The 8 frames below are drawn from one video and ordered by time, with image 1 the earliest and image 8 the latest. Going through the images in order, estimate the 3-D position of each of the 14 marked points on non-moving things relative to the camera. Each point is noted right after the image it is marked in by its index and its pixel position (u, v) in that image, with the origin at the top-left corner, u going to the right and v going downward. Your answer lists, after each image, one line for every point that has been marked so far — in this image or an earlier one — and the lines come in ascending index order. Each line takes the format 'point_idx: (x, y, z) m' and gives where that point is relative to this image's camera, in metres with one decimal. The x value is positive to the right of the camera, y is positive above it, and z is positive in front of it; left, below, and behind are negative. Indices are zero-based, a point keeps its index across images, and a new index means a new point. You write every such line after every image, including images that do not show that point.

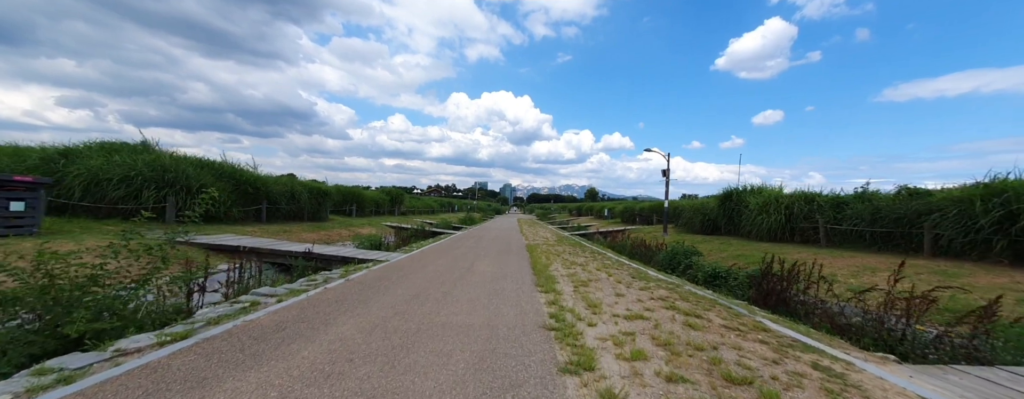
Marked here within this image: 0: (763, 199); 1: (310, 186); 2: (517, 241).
0: (+11.1, 0.0, +15.2) m
1: (-11.1, +0.7, +18.7) m
2: (+0.3, -2.5, +20.0) m
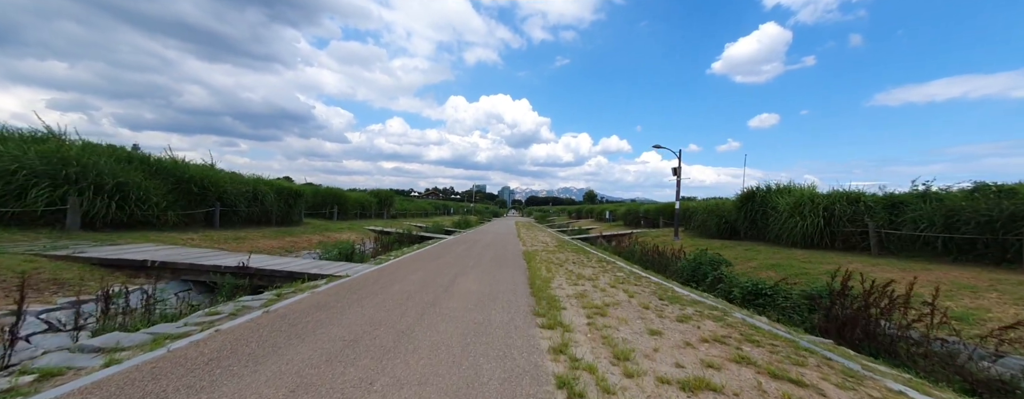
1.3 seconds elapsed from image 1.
0: (+10.9, 0.0, +13.2) m
1: (-11.3, +0.6, +16.6) m
2: (+0.1, -2.5, +17.9) m
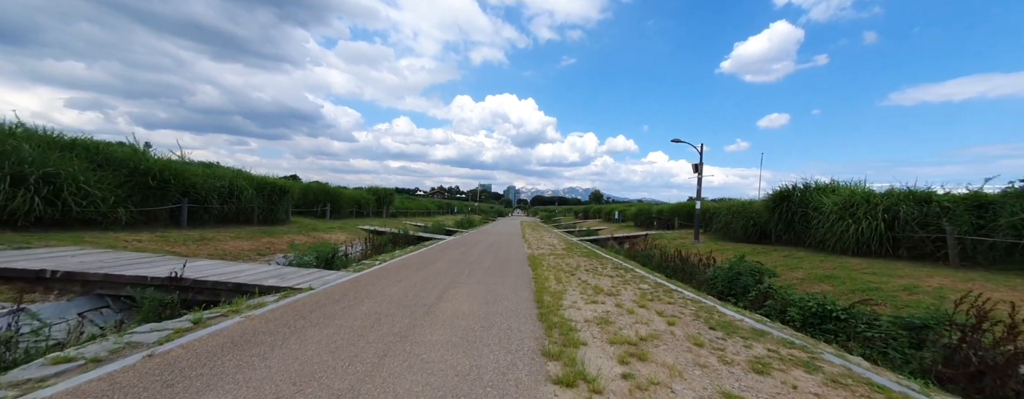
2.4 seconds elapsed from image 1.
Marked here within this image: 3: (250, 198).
0: (+11.0, 0.0, +11.4) m
1: (-11.1, +0.8, +15.1) m
2: (+0.3, -2.4, +16.3) m
3: (-10.7, +0.1, +14.0) m
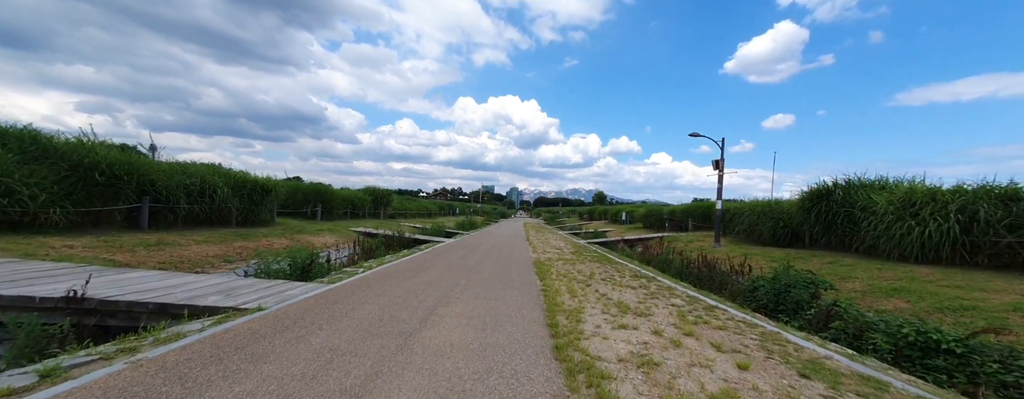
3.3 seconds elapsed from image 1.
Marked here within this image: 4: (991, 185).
0: (+11.1, +0.1, +9.9) m
1: (-11.0, +0.8, +13.8) m
2: (+0.4, -2.4, +14.8) m
3: (-10.5, +0.1, +12.6) m
4: (+11.9, +0.4, +8.5) m
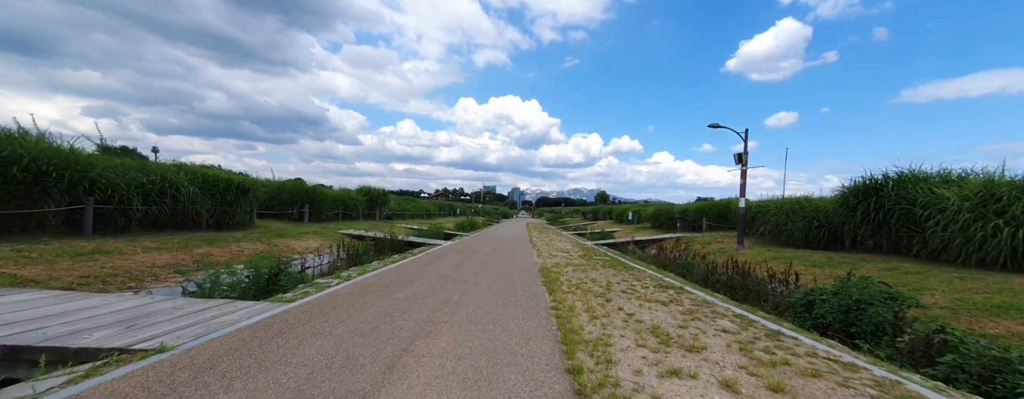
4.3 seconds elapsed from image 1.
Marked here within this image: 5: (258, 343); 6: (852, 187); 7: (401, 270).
0: (+11.2, +0.2, +8.3) m
1: (-10.9, +0.8, +12.4) m
2: (+0.5, -2.3, +13.4) m
3: (-10.5, +0.1, +11.2) m
4: (+12.0, +0.5, +7.0) m
5: (-2.9, -1.6, +3.9) m
6: (+11.3, +0.4, +11.4) m
7: (-3.0, -1.9, +9.4) m
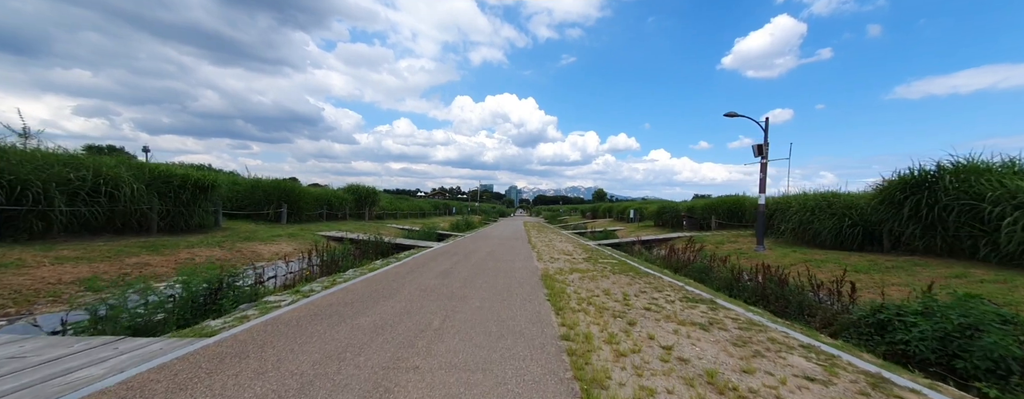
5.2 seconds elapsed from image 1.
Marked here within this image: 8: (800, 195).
0: (+11.1, +0.4, +6.9) m
1: (-11.0, +0.8, +10.8) m
2: (+0.4, -2.3, +11.9) m
3: (-10.5, +0.1, +9.6) m
4: (+11.9, +0.7, +5.6) m
5: (-2.9, -1.6, +2.4) m
6: (+11.2, +0.6, +10.0) m
7: (-3.0, -1.9, +7.9) m
8: (+12.4, +0.2, +14.7) m
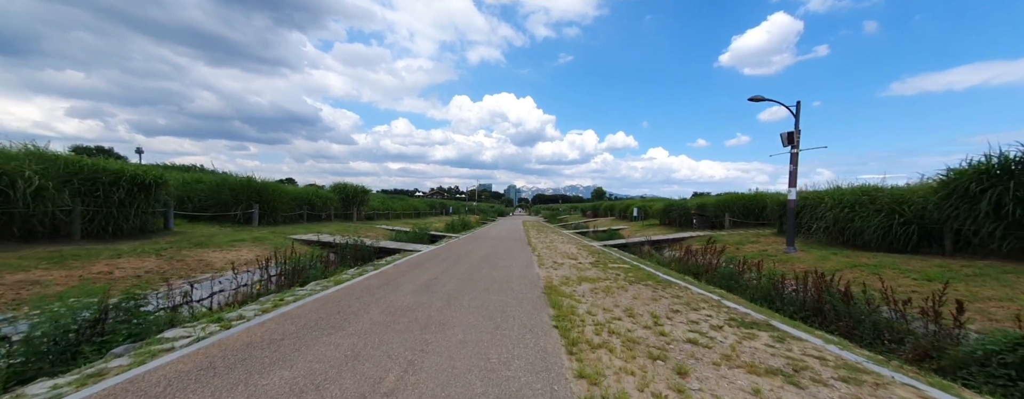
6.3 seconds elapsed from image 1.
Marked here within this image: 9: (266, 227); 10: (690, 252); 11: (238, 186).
0: (+11.0, +0.5, +5.3) m
1: (-11.1, +0.8, +9.0) m
2: (+0.3, -2.2, +10.2) m
3: (-10.6, +0.1, +7.8) m
4: (+11.8, +0.8, +3.9) m
5: (-2.9, -1.6, +0.7) m
6: (+11.1, +0.8, +8.4) m
7: (-3.1, -1.8, +6.1) m
8: (+12.3, +0.4, +13.0) m
9: (-10.7, -1.2, +14.9) m
10: (+7.3, -2.2, +14.1) m
11: (-11.9, +0.6, +14.9) m
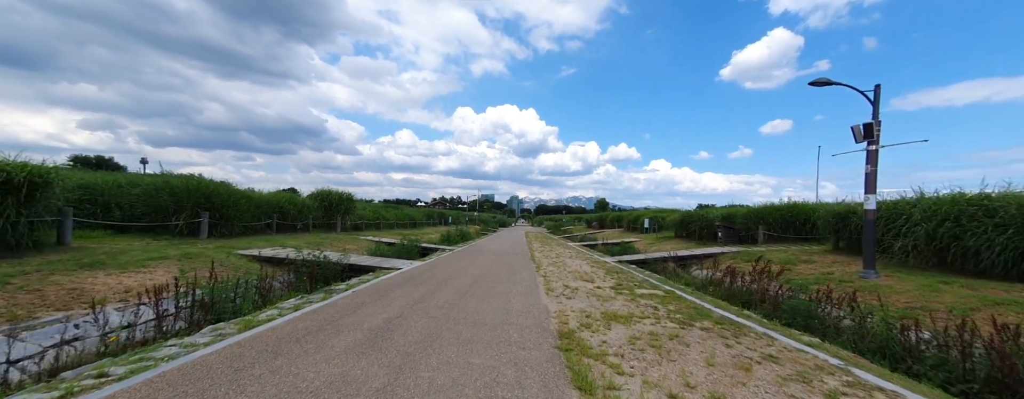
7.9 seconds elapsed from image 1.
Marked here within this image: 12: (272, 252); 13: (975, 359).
0: (+11.0, +0.5, +2.6) m
1: (-11.1, +0.8, +6.5) m
2: (+0.3, -2.3, +7.5) m
3: (-10.7, +0.1, +5.3) m
4: (+11.8, +0.9, +1.2) m
5: (-3.0, -1.4, -2.0) m
6: (+11.1, +0.6, +5.7) m
7: (-3.2, -1.8, +3.5) m
8: (+12.3, +0.1, +10.3) m
9: (-10.7, -1.4, +12.3) m
10: (+7.3, -2.5, +11.3) m
11: (-11.8, +0.4, +12.4) m
12: (-8.1, -1.8, +11.5) m
13: (+6.5, -2.2, +4.8) m
